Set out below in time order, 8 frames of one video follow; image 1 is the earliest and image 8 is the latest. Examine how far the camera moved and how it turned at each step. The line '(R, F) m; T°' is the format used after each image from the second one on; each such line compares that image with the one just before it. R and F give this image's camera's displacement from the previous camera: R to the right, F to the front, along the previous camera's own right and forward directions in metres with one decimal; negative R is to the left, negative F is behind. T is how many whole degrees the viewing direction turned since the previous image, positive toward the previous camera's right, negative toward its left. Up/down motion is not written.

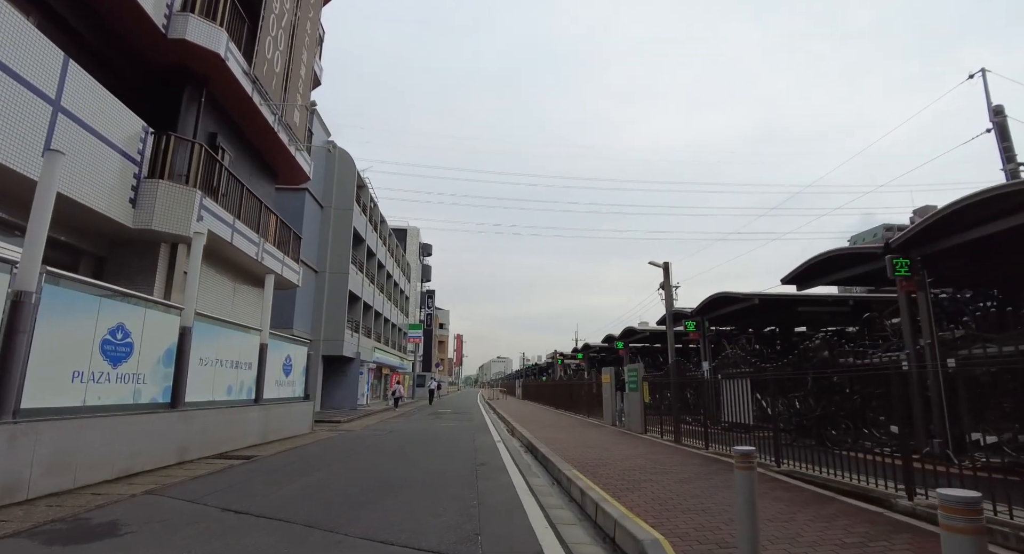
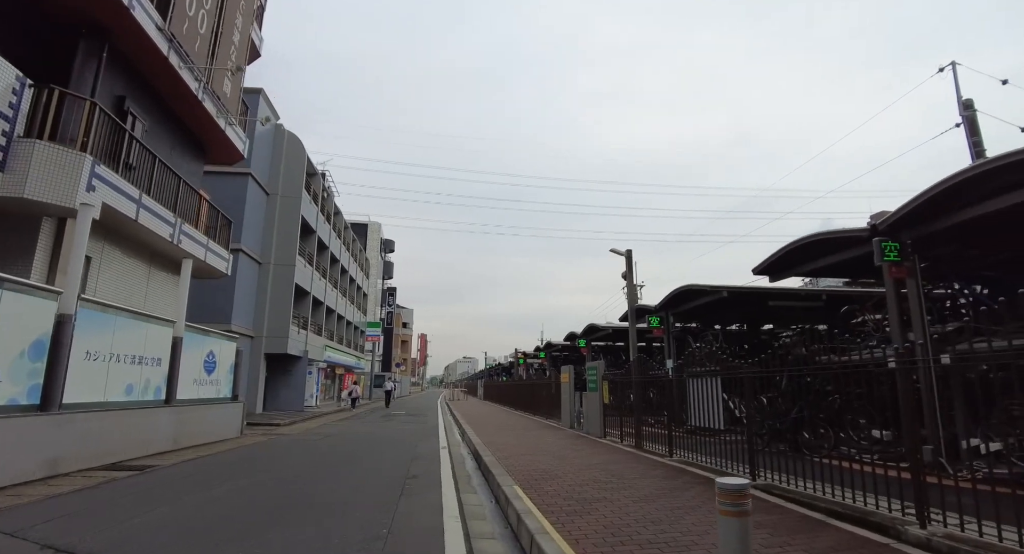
(+0.5, +1.4) m; +3°
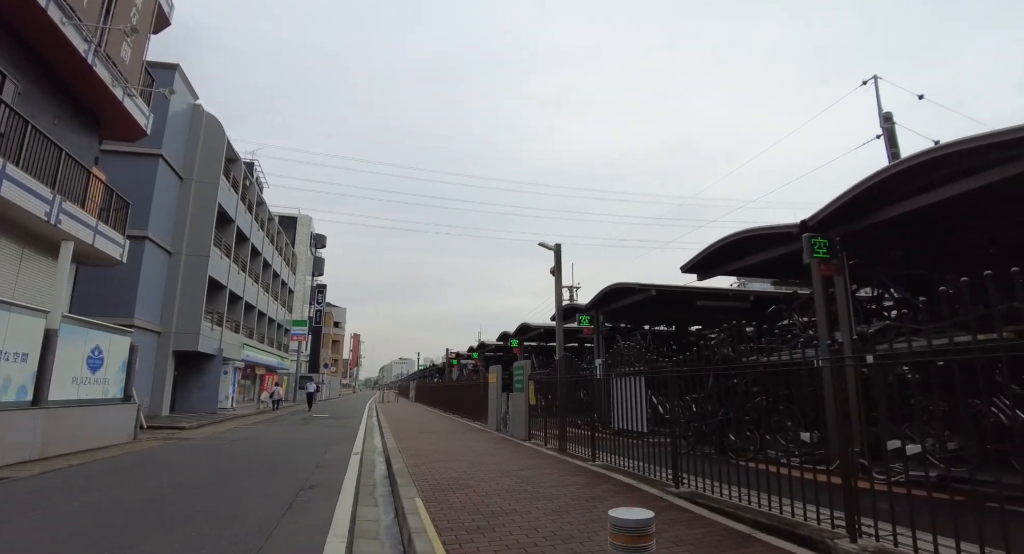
(+0.4, +0.7) m; +6°
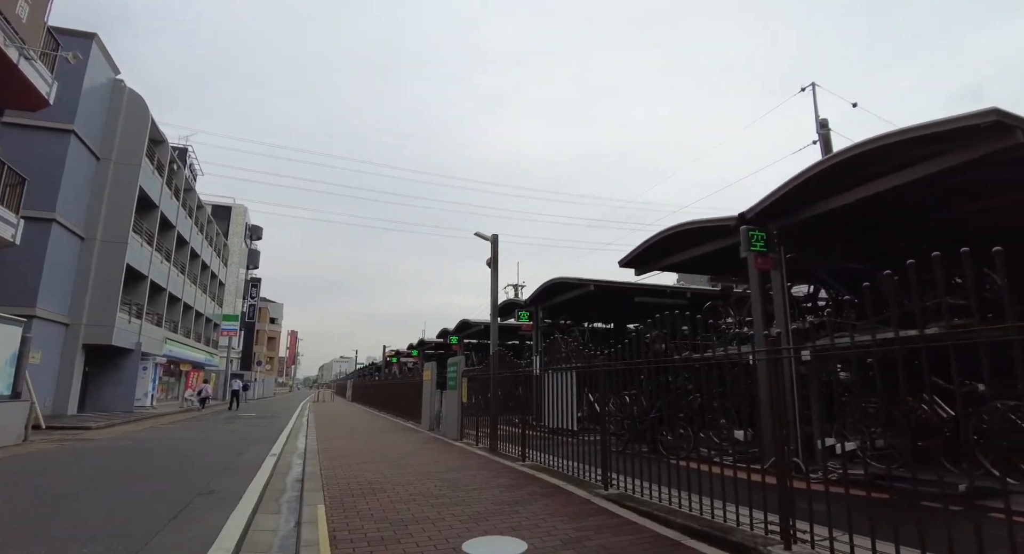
(+0.3, +0.5) m; +5°
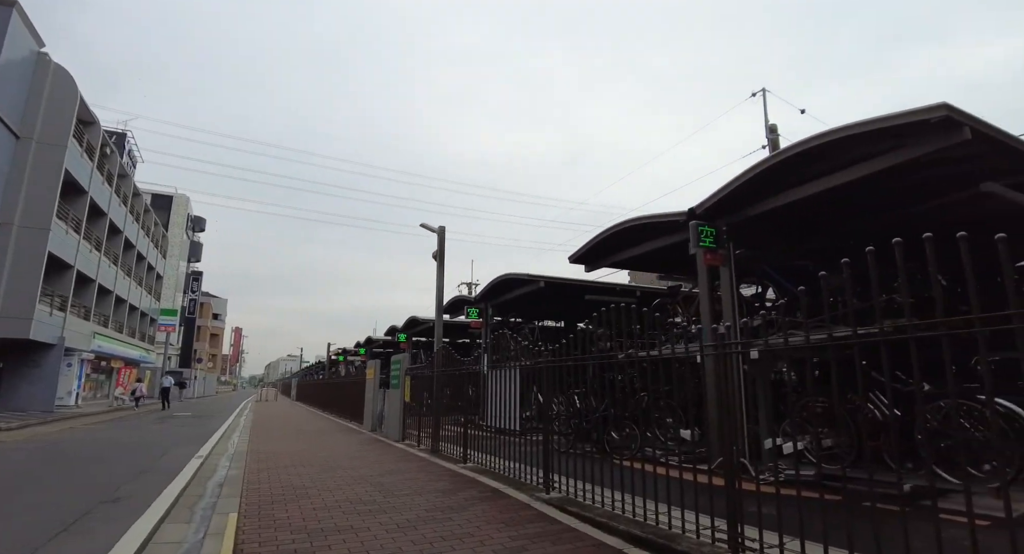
(+0.2, +0.4) m; +5°
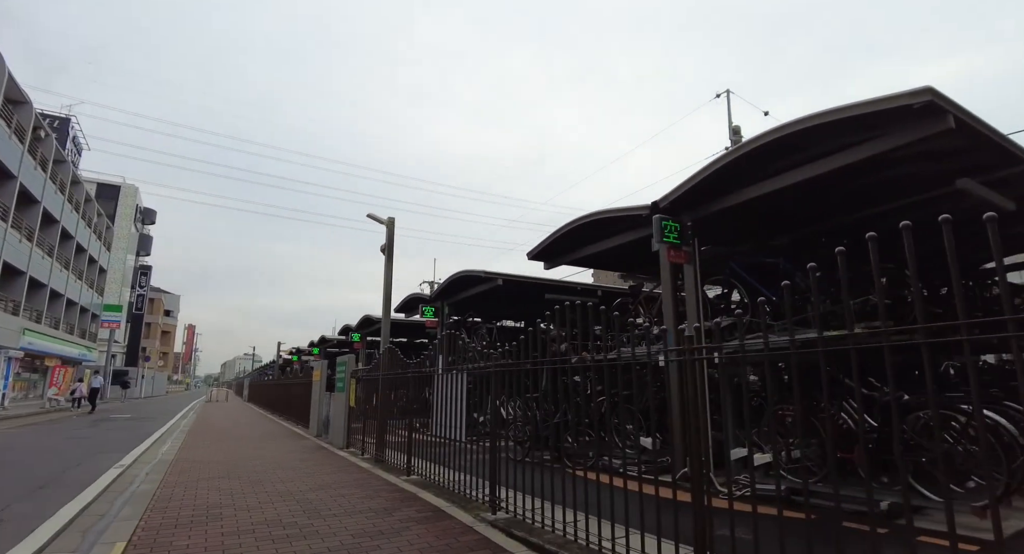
(+0.2, +0.6) m; +3°
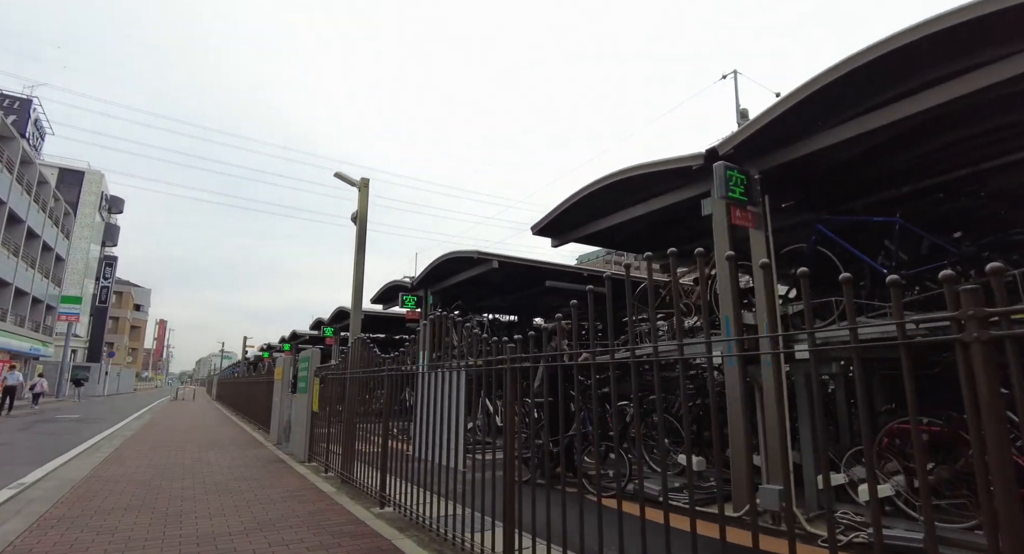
(-0.3, +1.7) m; +2°
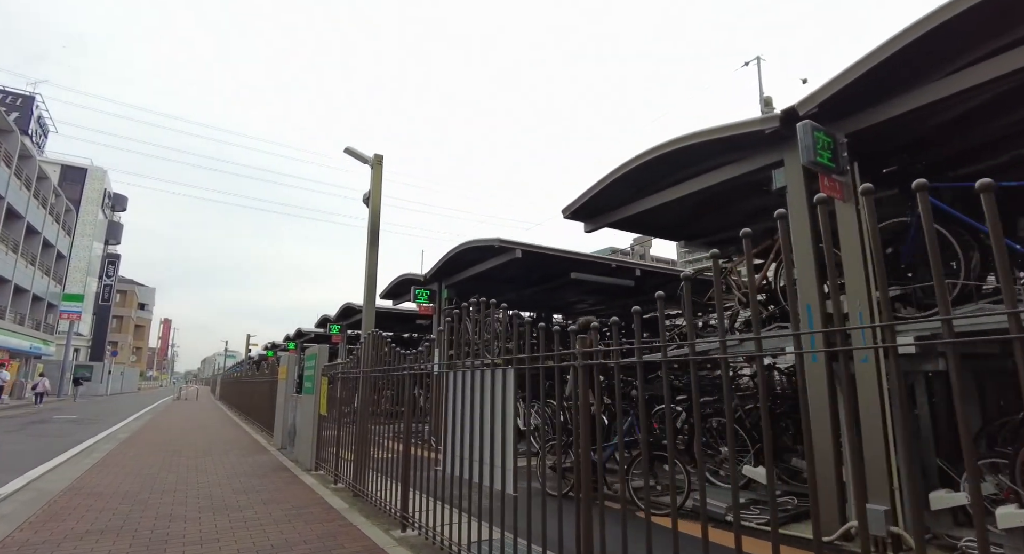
(-0.3, +0.8) m; 0°
